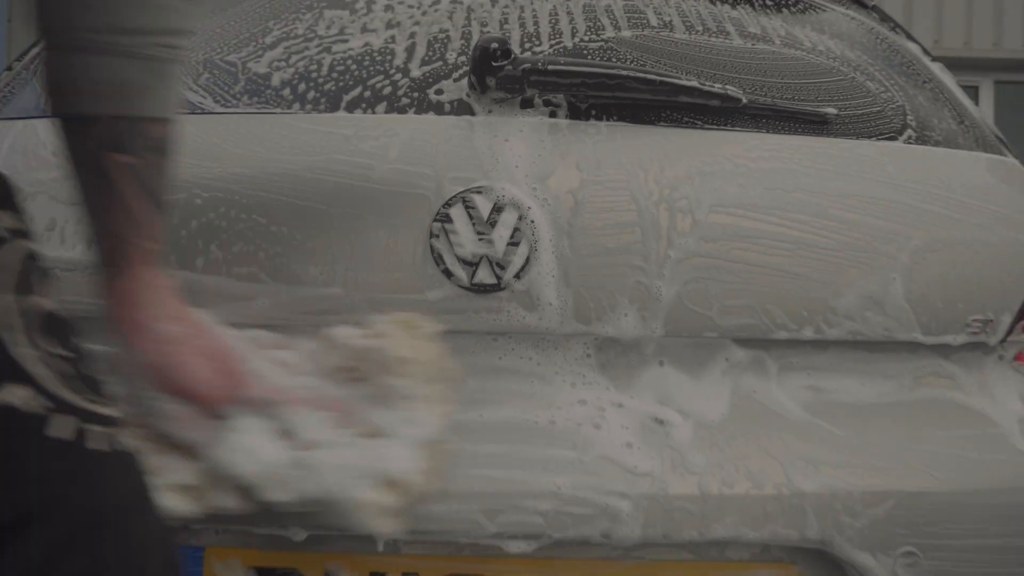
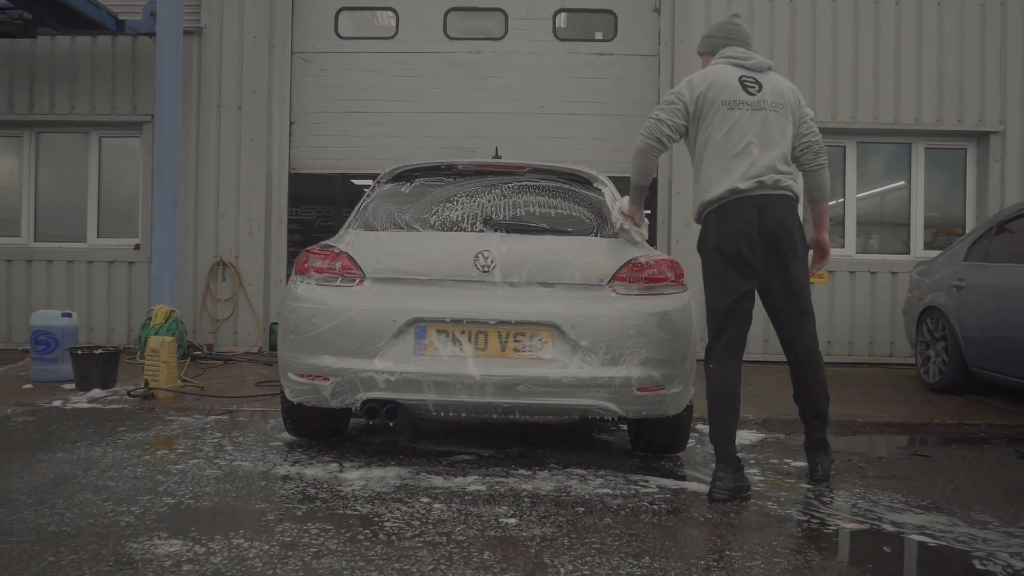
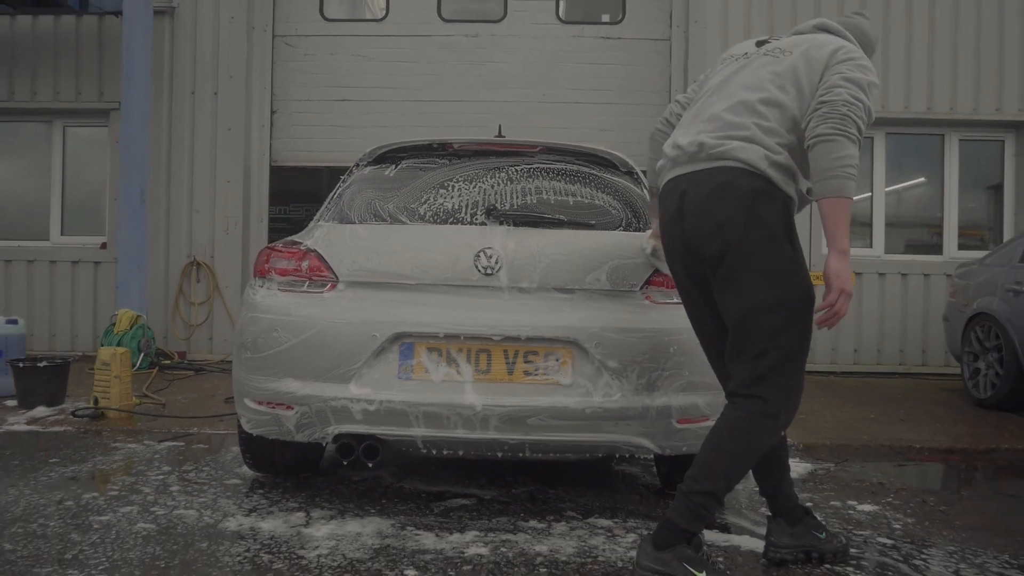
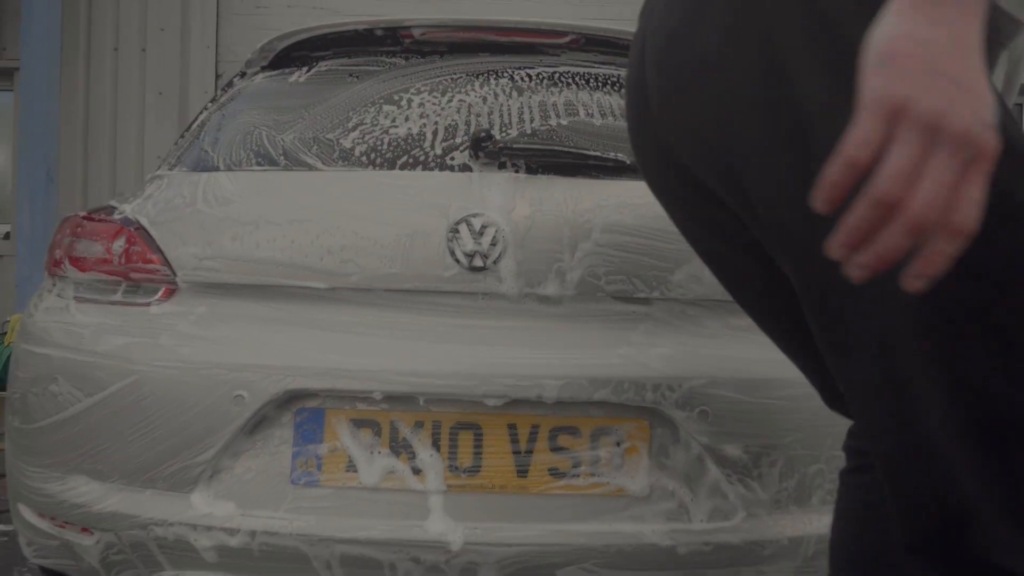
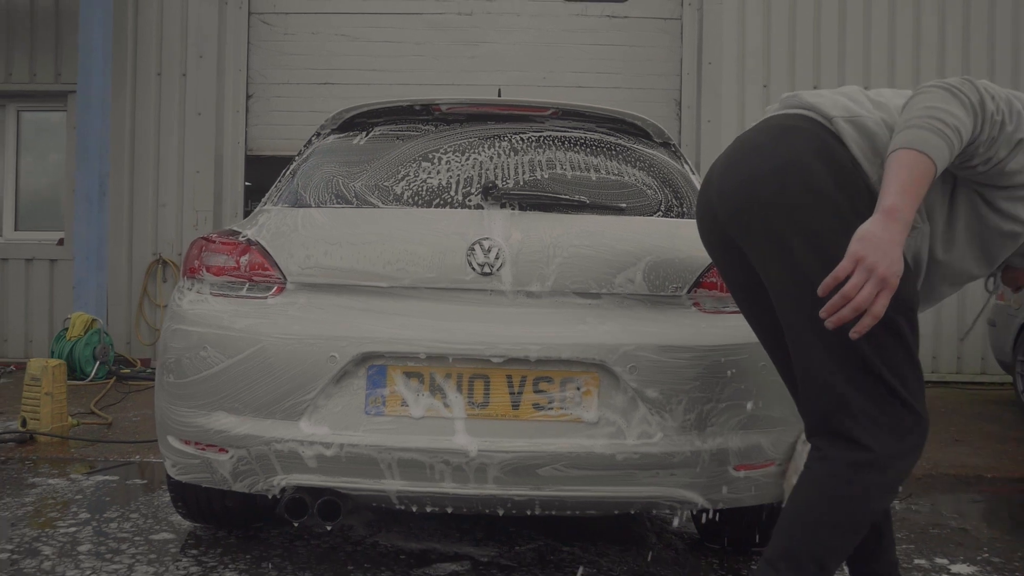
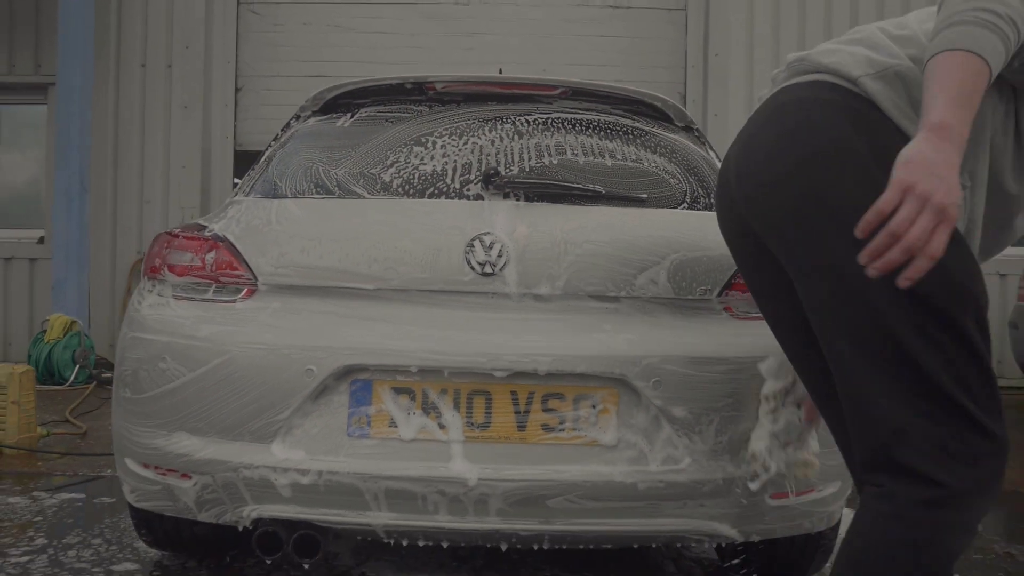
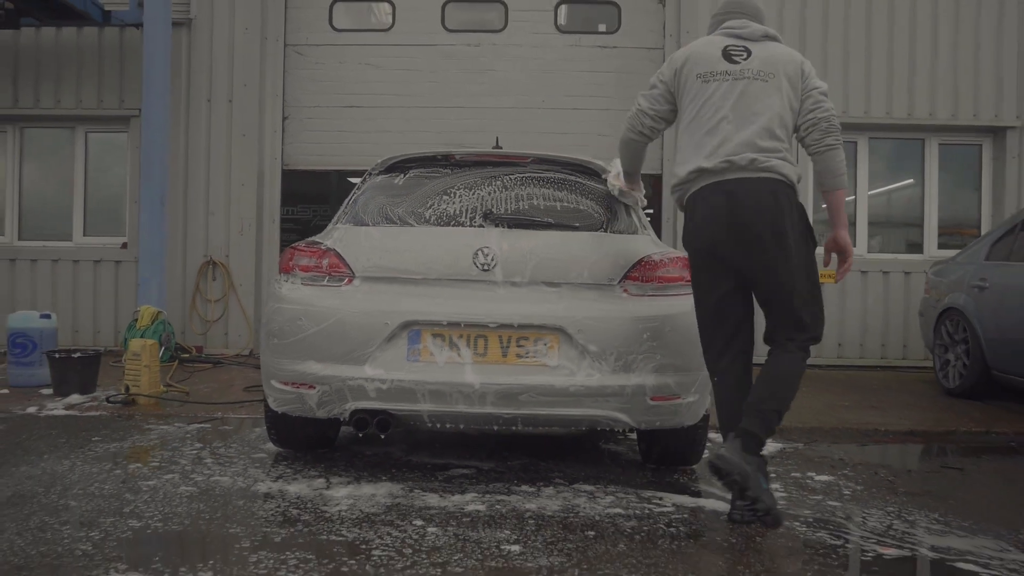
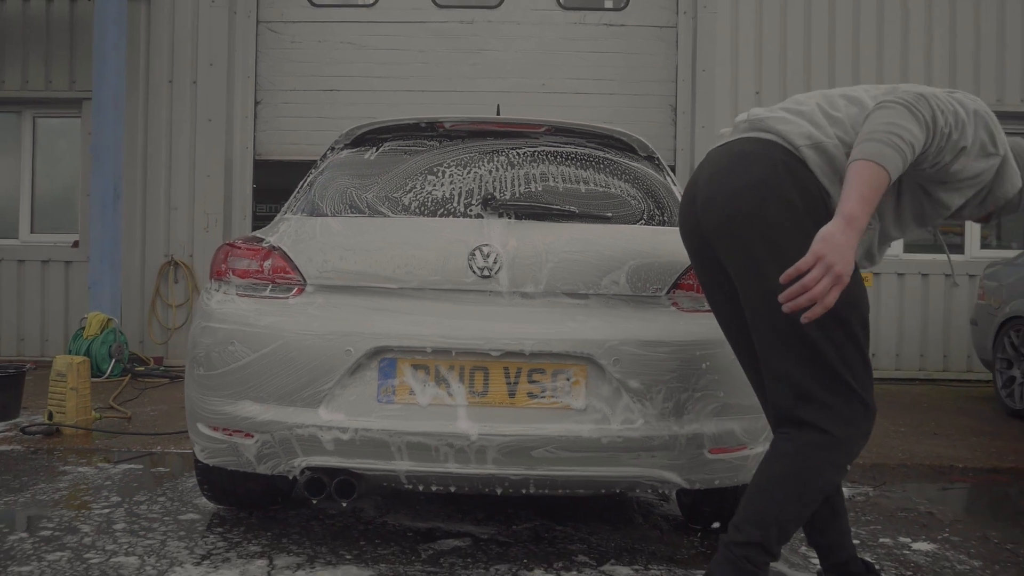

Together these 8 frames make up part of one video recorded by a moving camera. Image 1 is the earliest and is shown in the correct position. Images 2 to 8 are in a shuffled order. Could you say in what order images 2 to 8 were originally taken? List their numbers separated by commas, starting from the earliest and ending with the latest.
4, 6, 5, 8, 3, 7, 2
